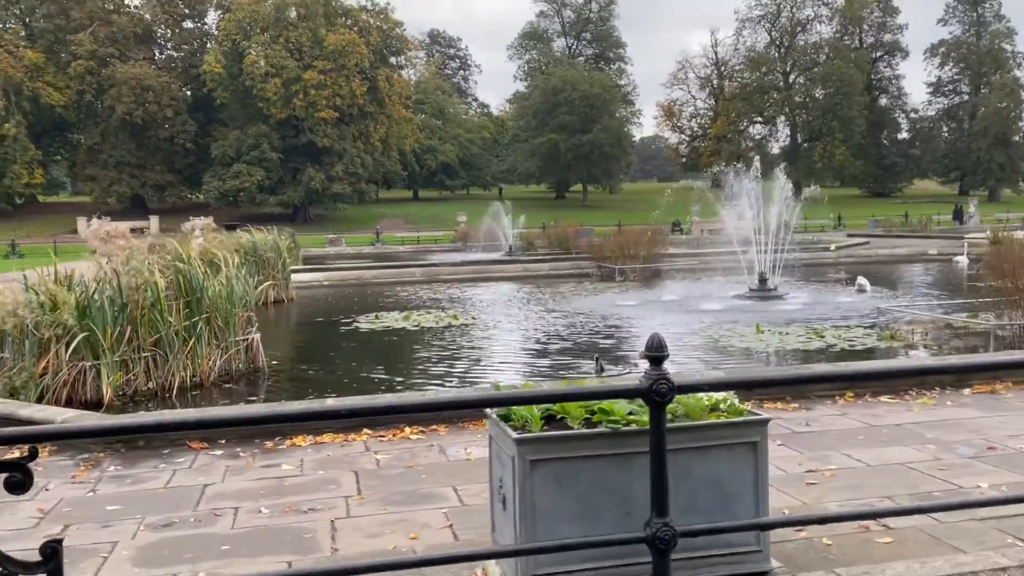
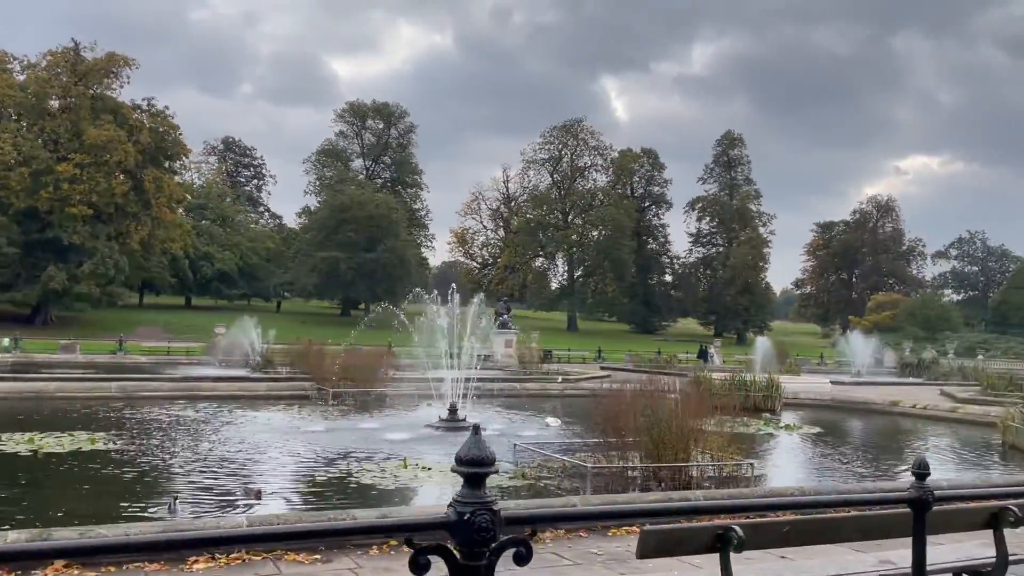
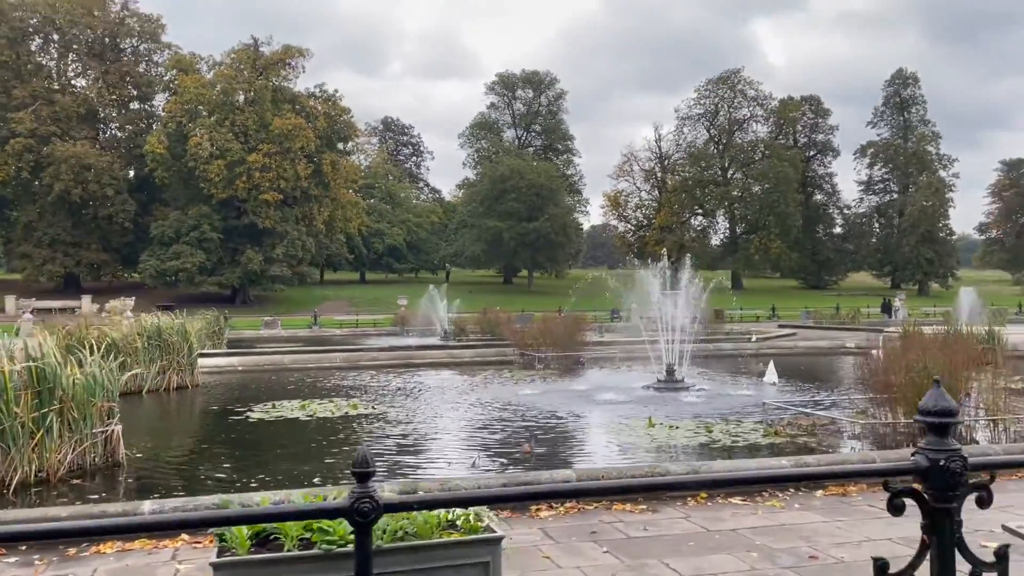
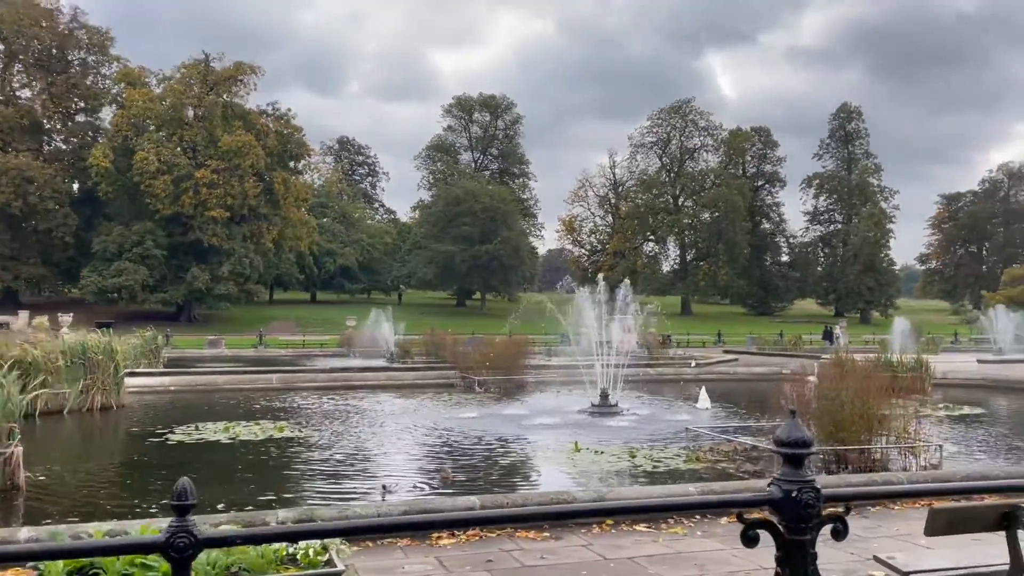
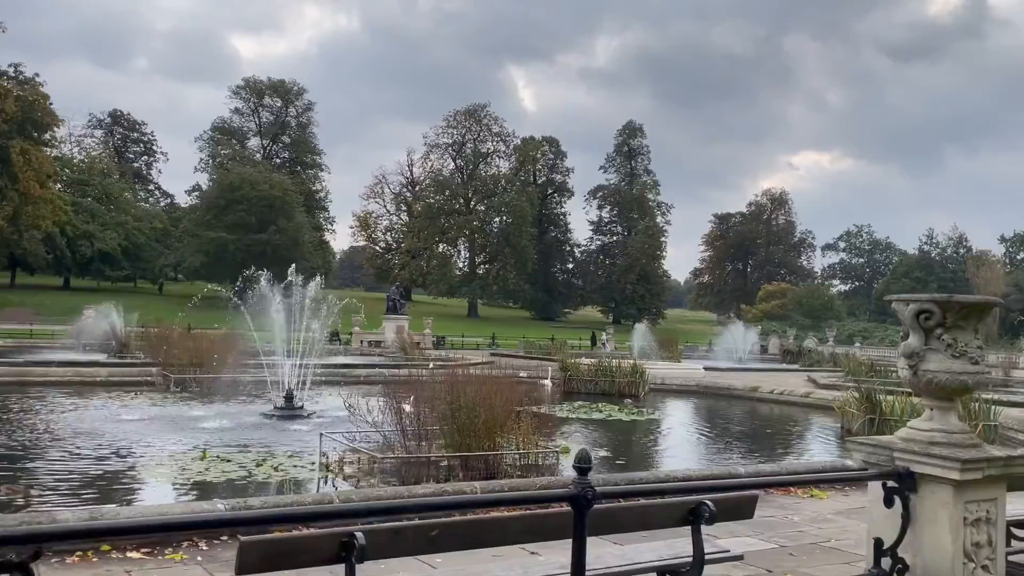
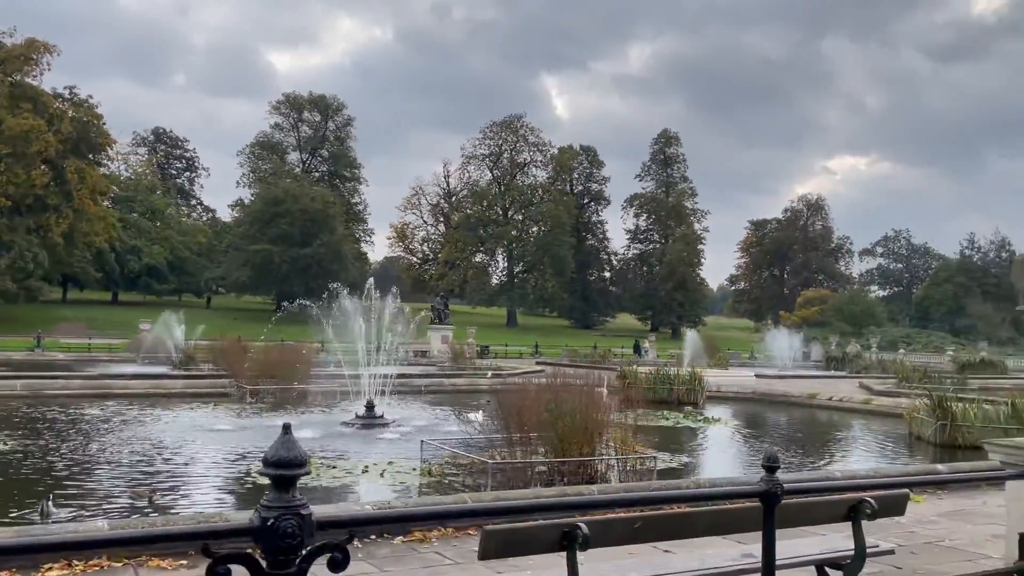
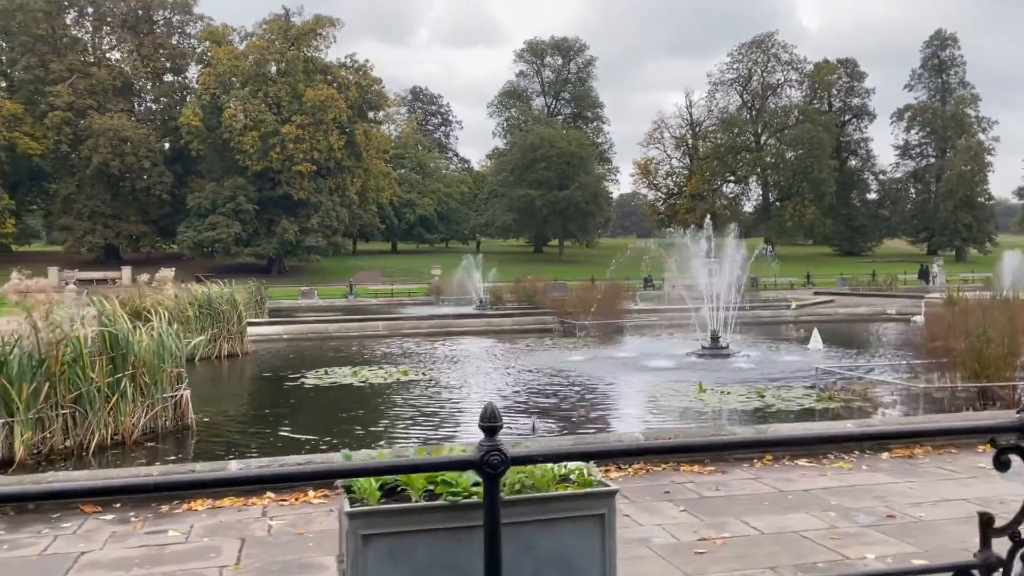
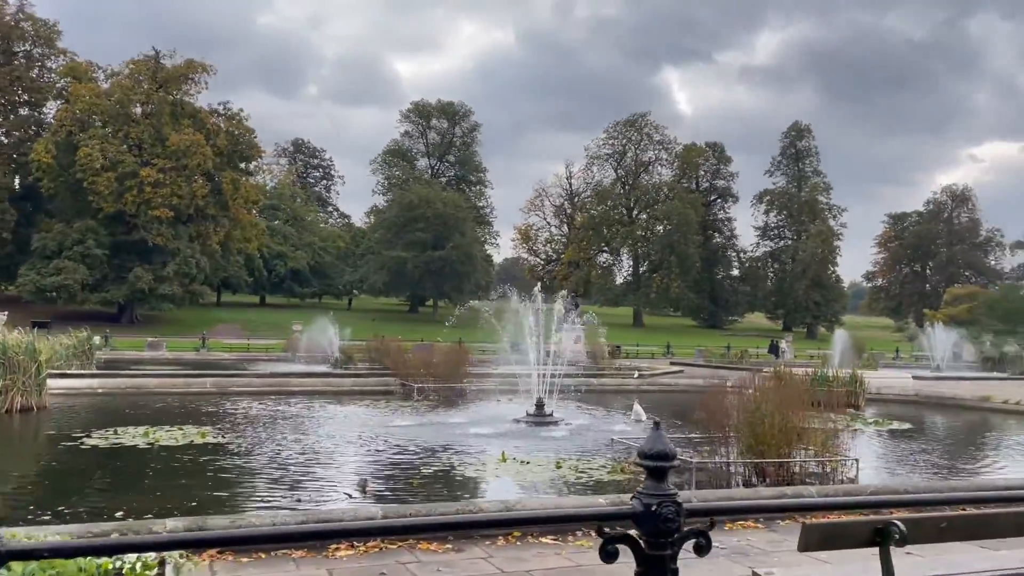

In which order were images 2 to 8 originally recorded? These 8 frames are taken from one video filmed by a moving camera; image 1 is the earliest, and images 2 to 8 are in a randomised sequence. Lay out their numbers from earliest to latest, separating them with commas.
7, 3, 4, 8, 2, 6, 5
